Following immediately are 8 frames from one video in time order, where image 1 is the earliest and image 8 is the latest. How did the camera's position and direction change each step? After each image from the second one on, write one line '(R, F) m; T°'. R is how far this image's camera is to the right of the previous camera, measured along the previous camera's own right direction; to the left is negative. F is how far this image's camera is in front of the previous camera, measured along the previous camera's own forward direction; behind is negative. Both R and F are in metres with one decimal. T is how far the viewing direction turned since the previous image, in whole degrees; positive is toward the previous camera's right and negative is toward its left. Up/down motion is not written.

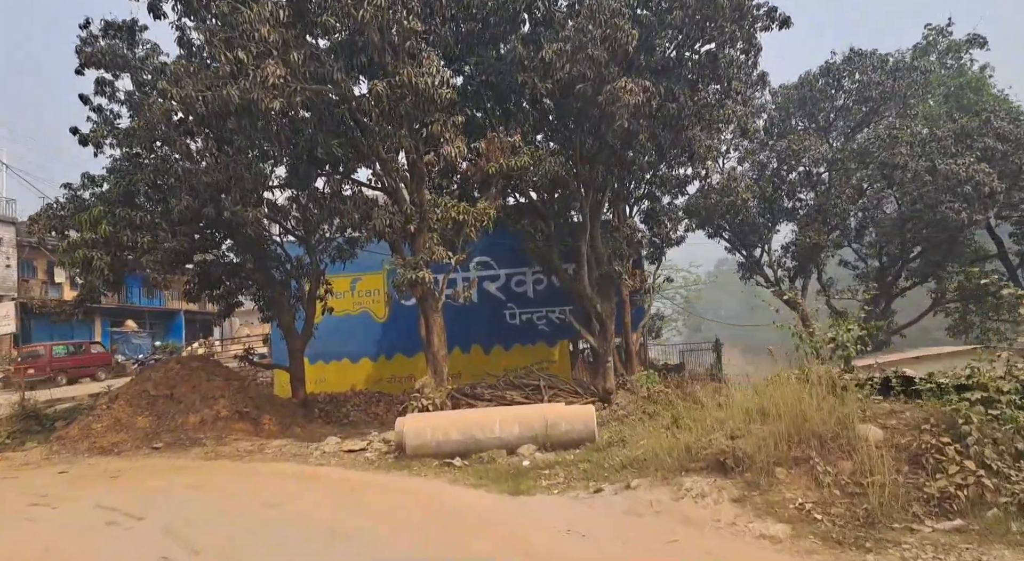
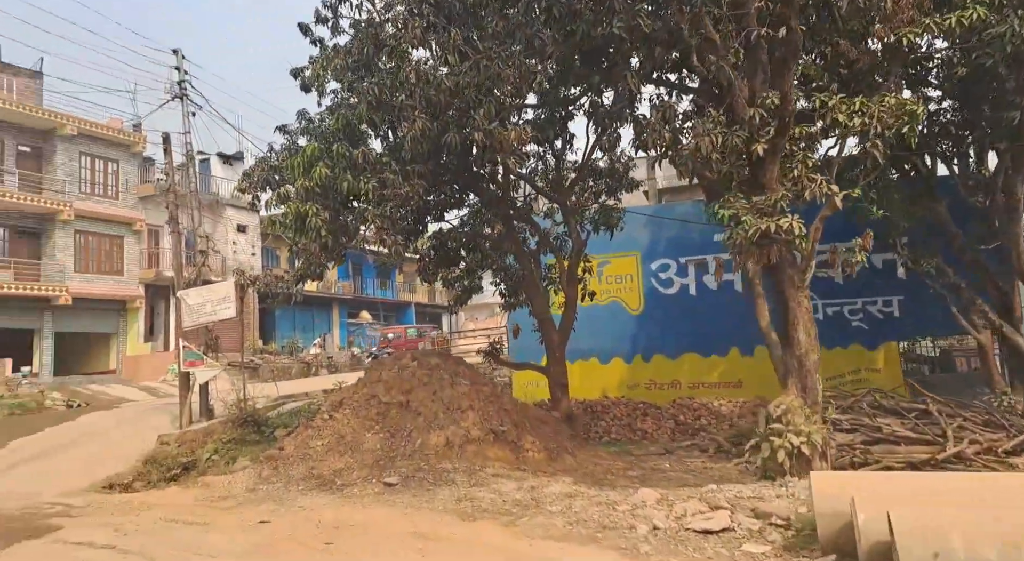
(-2.1, +4.2) m; -17°
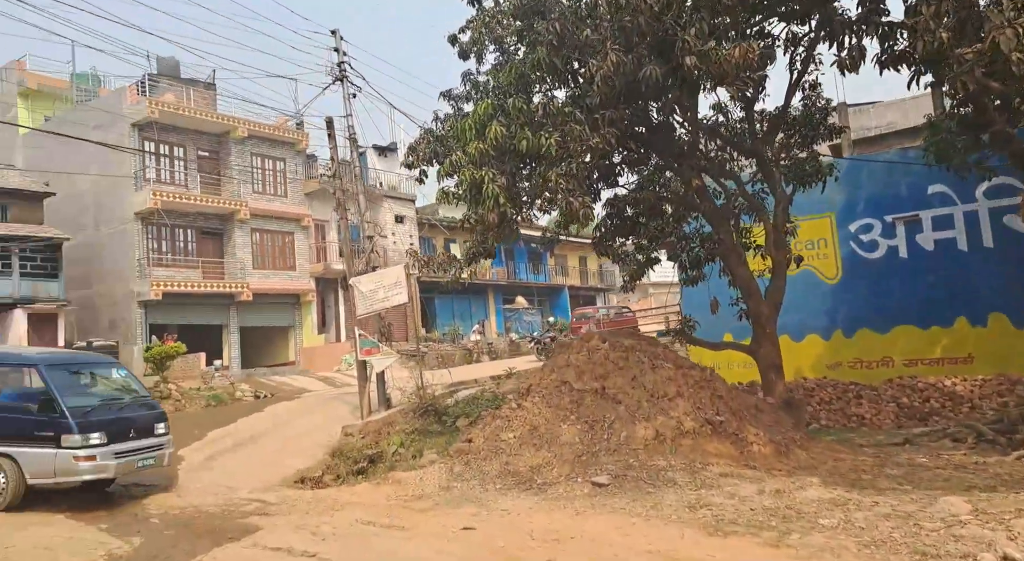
(-0.7, +1.1) m; -12°
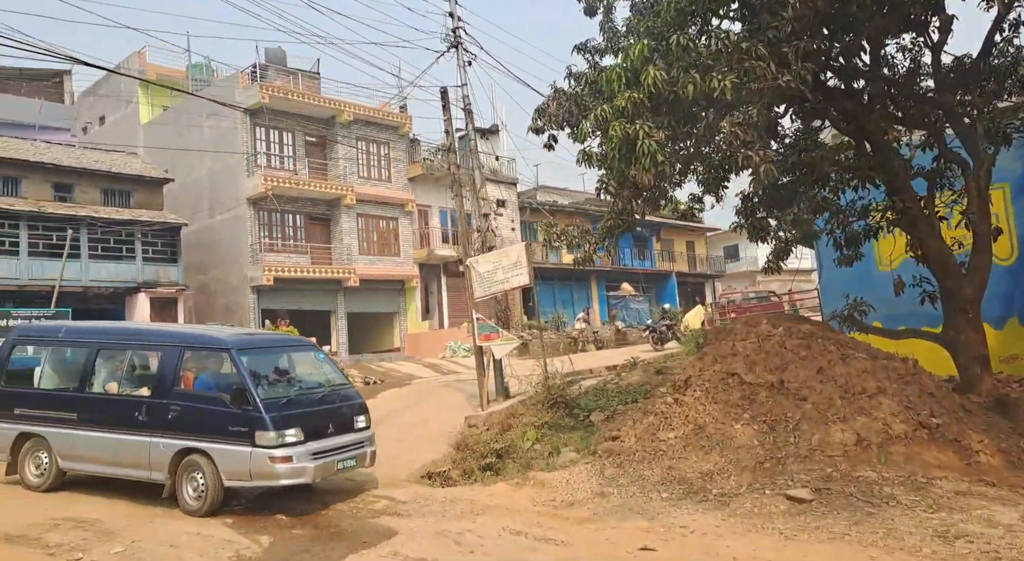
(-0.7, +1.0) m; -7°
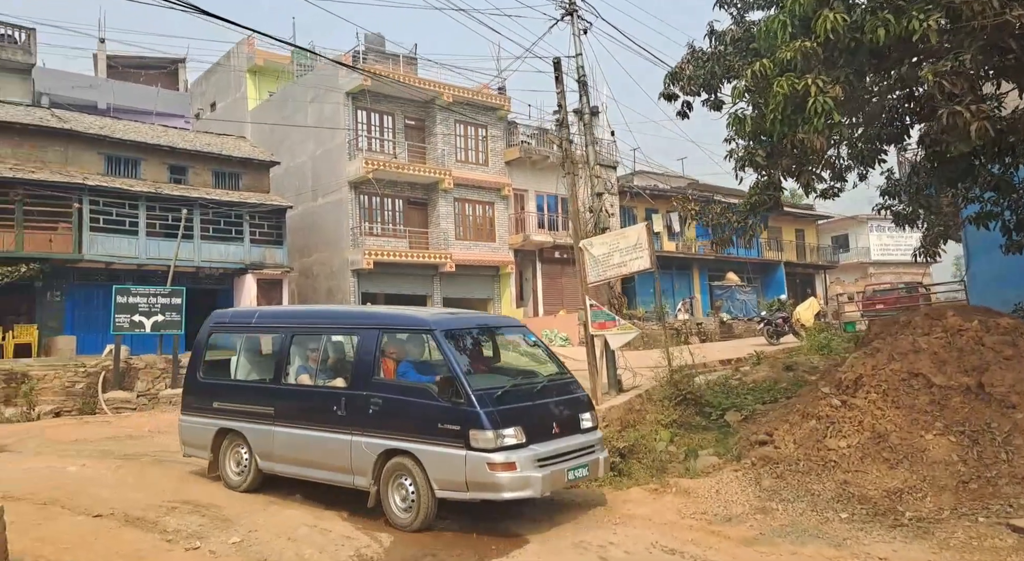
(-0.5, +0.7) m; -7°
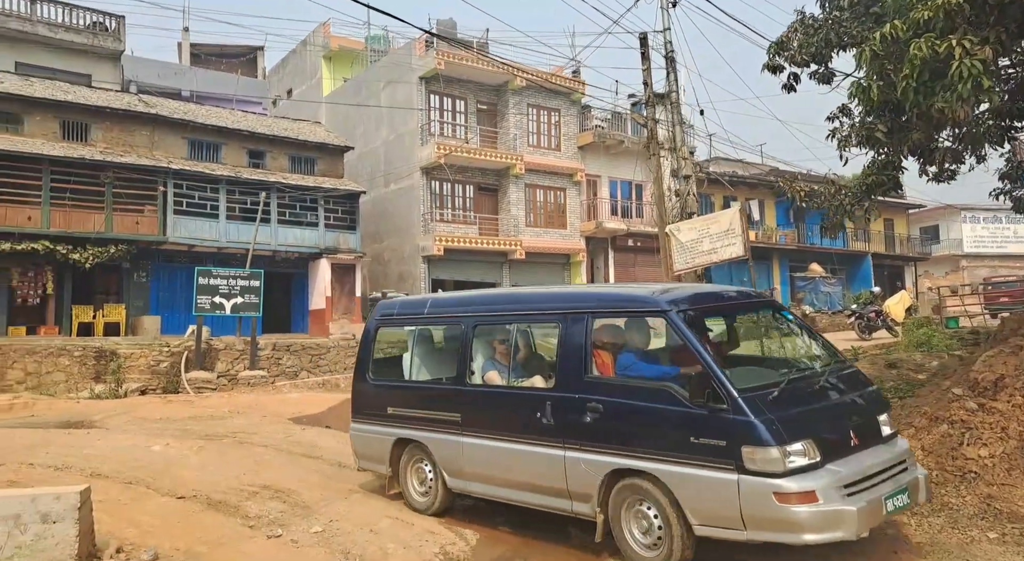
(-0.2, +0.4) m; -5°
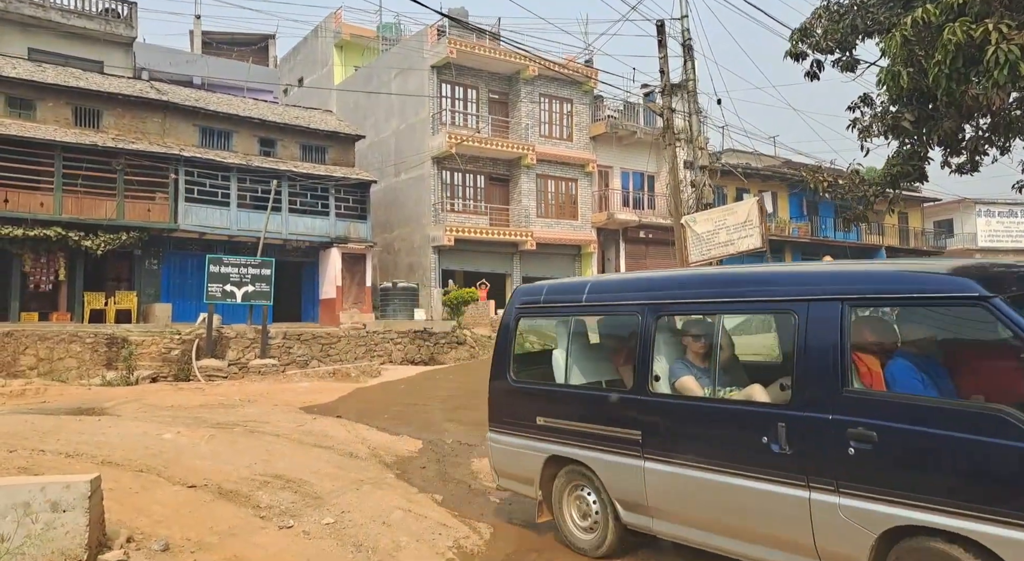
(-0.1, +0.1) m; -1°
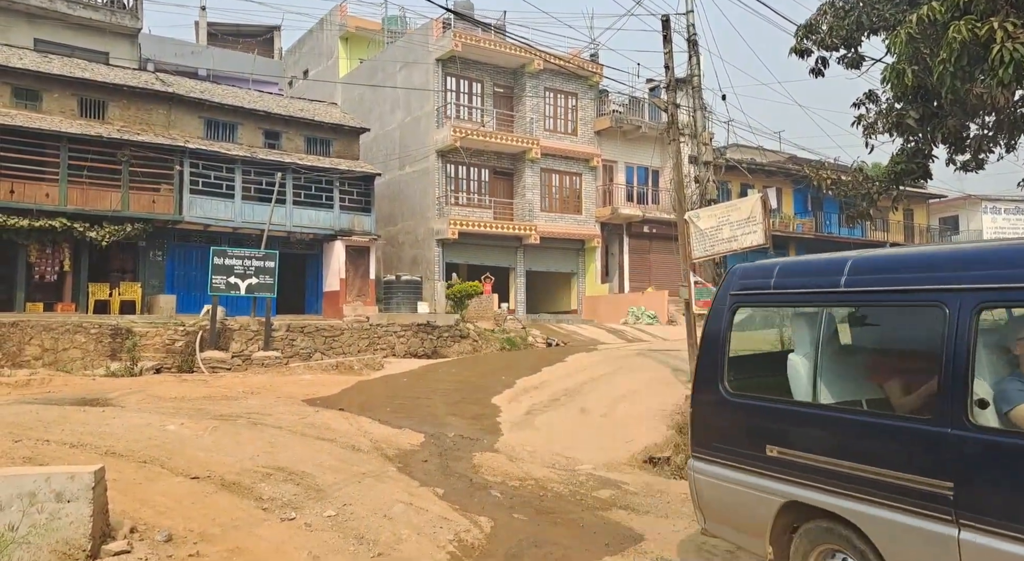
(0.0, 0.0) m; 0°
